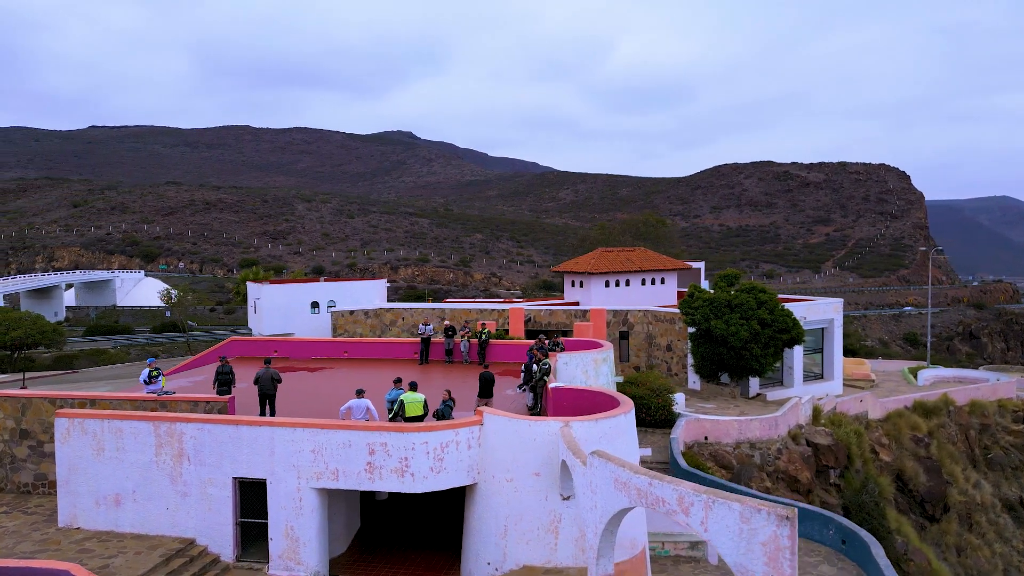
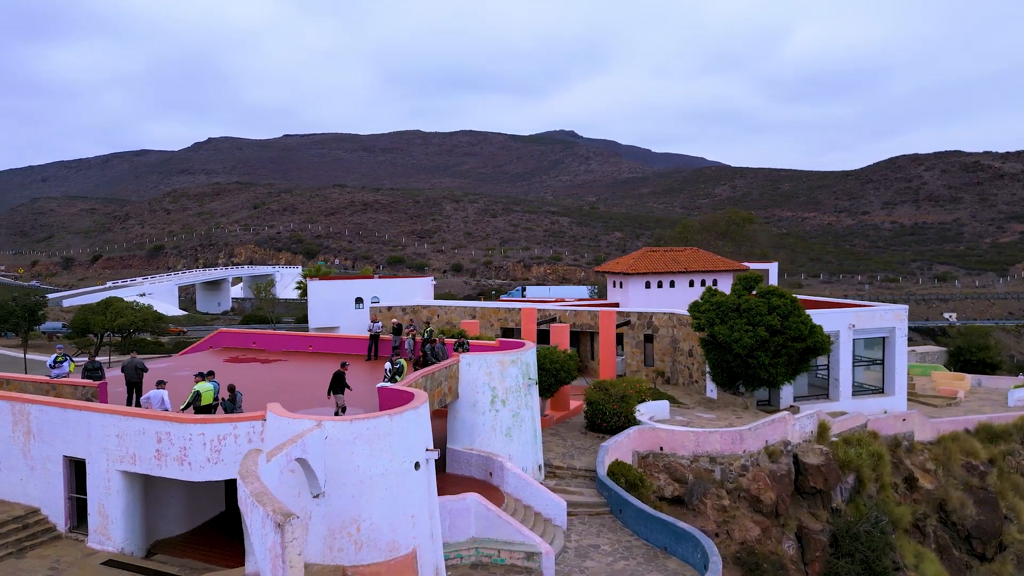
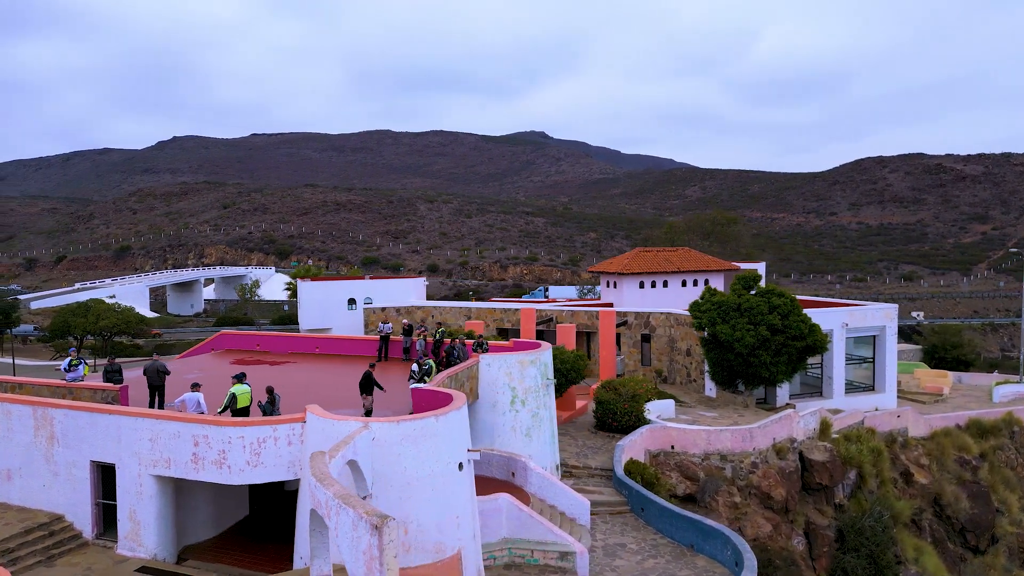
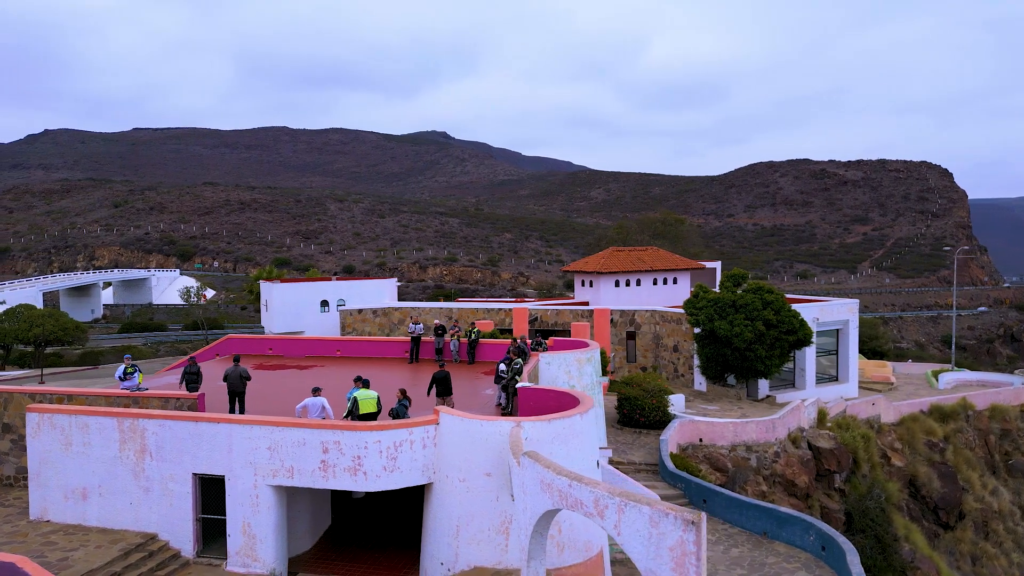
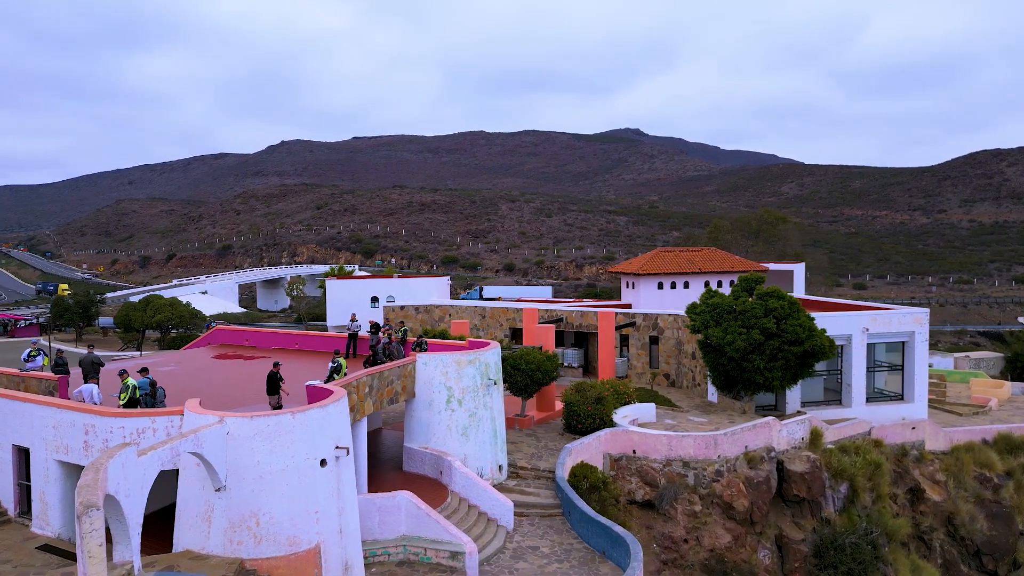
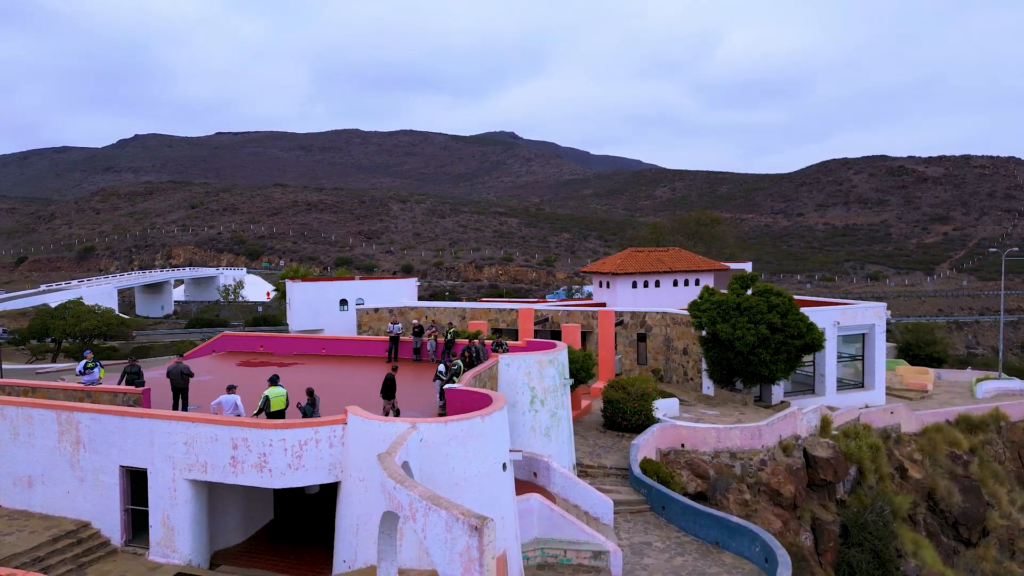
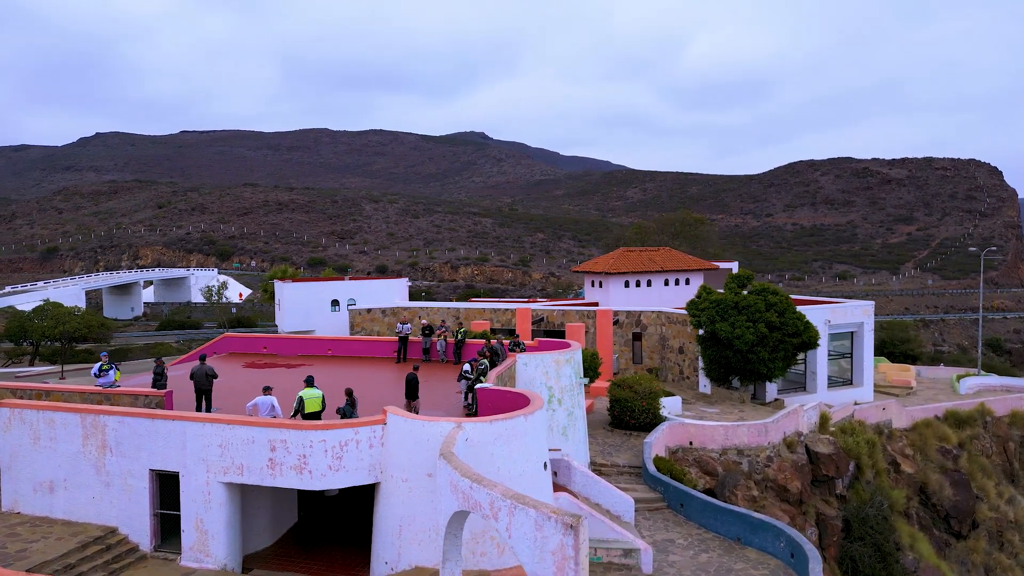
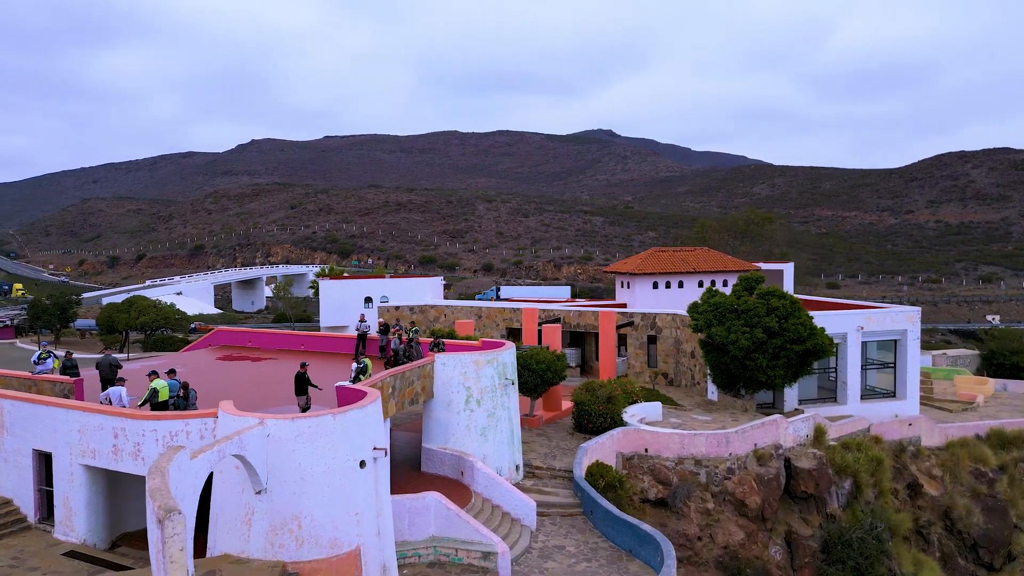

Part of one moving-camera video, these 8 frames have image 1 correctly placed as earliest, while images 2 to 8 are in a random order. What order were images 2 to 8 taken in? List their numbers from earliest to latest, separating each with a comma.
4, 7, 6, 3, 2, 8, 5
